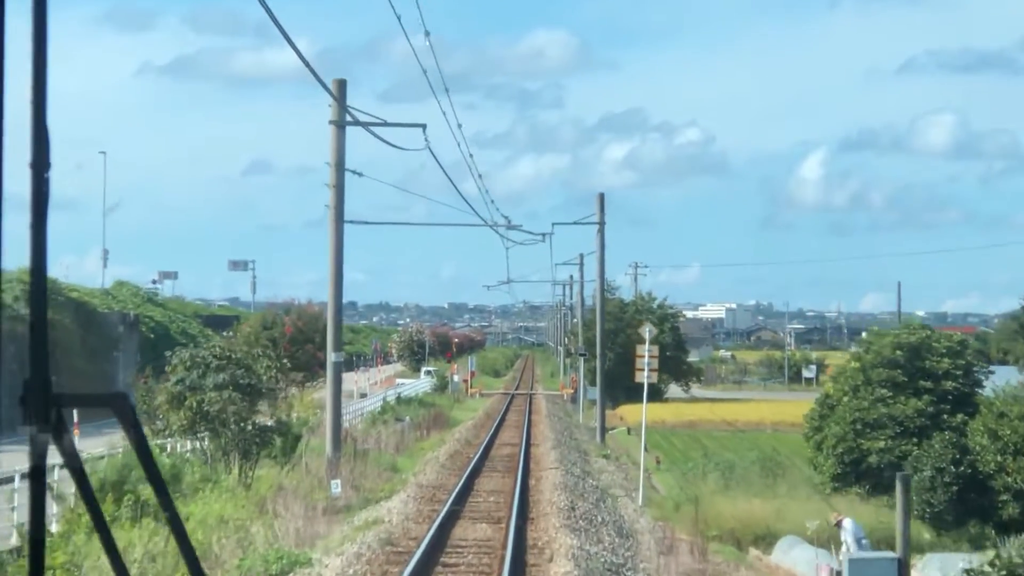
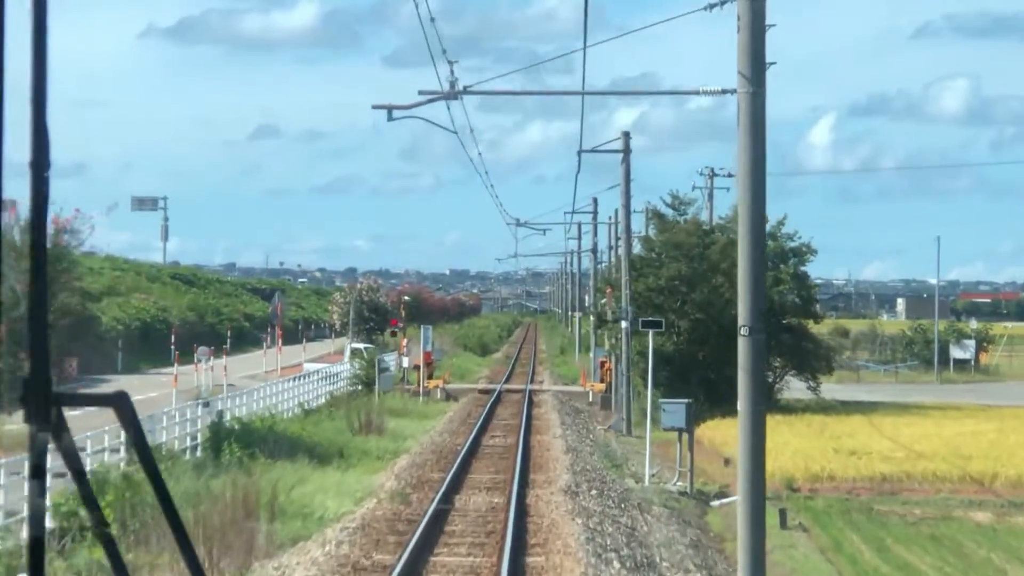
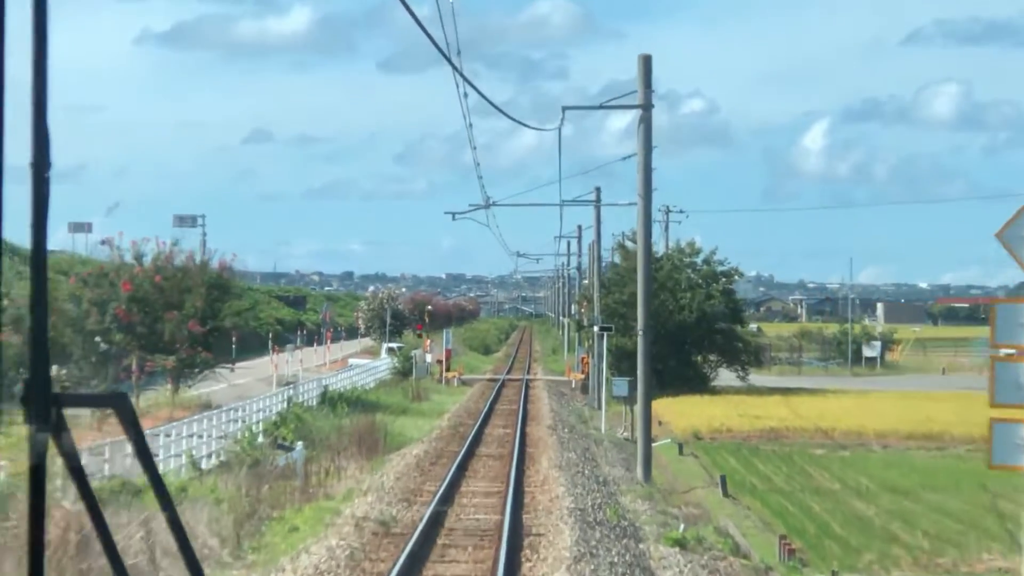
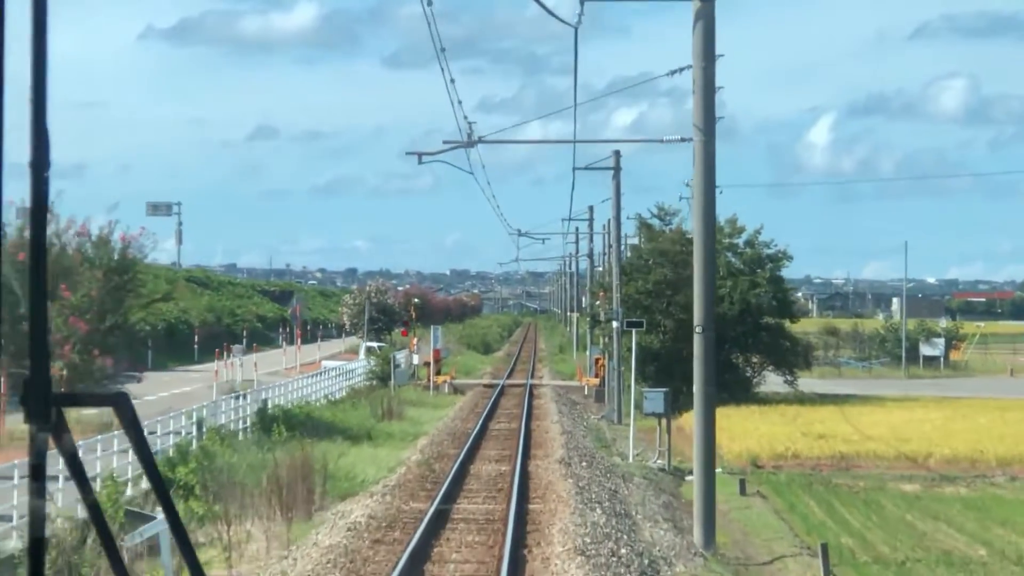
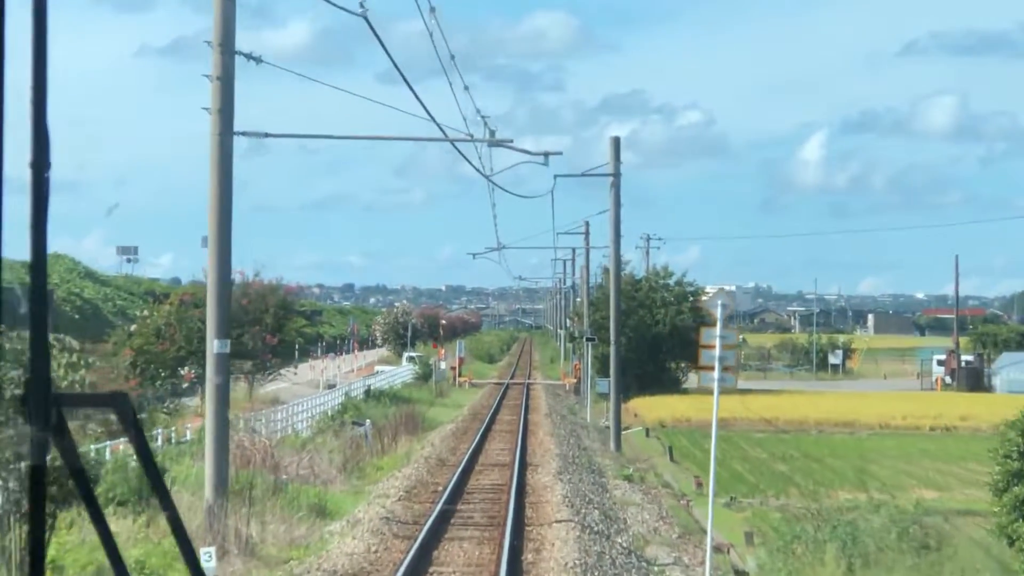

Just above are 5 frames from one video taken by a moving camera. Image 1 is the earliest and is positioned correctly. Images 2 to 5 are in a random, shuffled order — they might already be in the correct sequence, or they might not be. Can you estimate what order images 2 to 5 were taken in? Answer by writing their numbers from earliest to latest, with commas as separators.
5, 3, 4, 2
